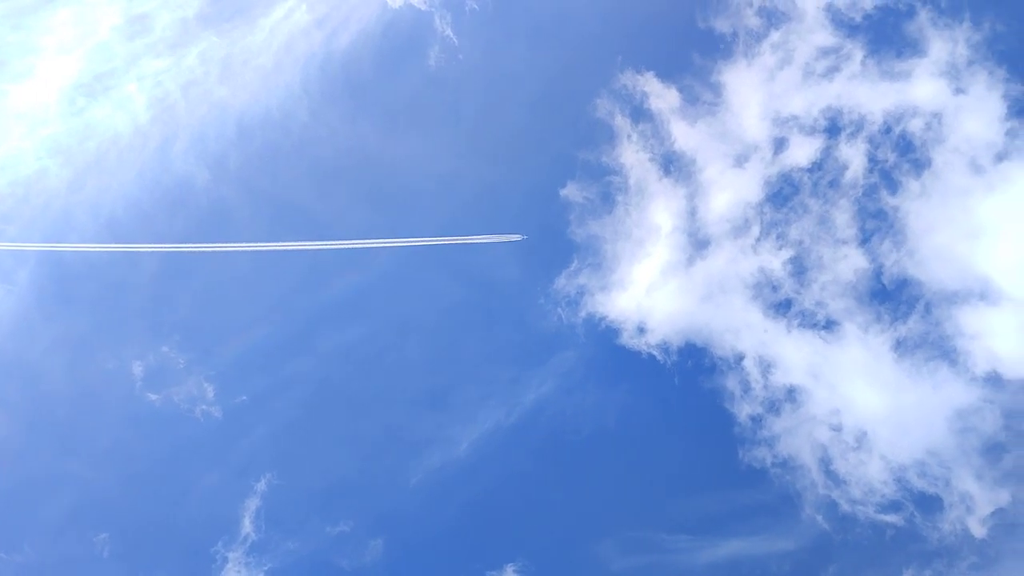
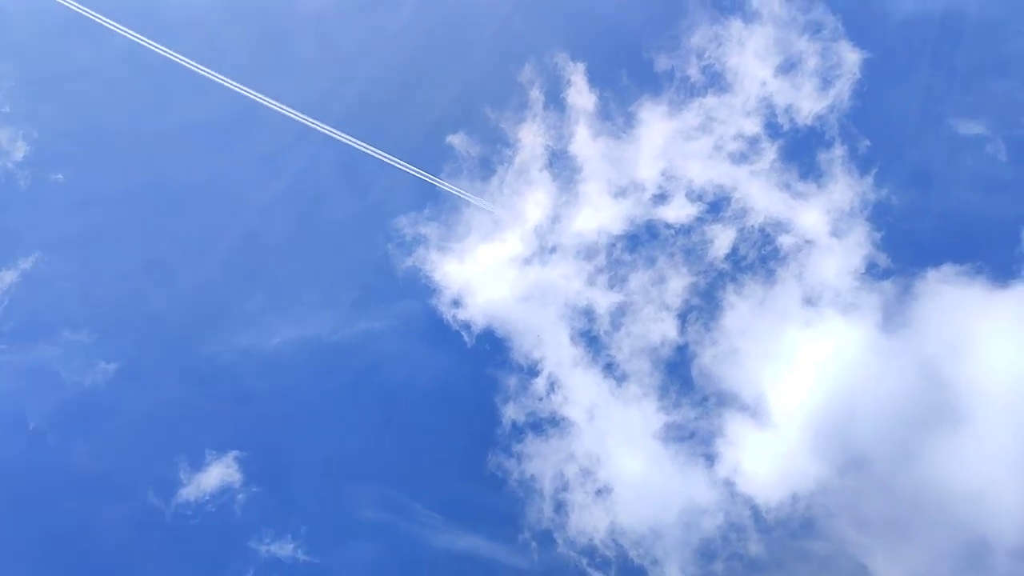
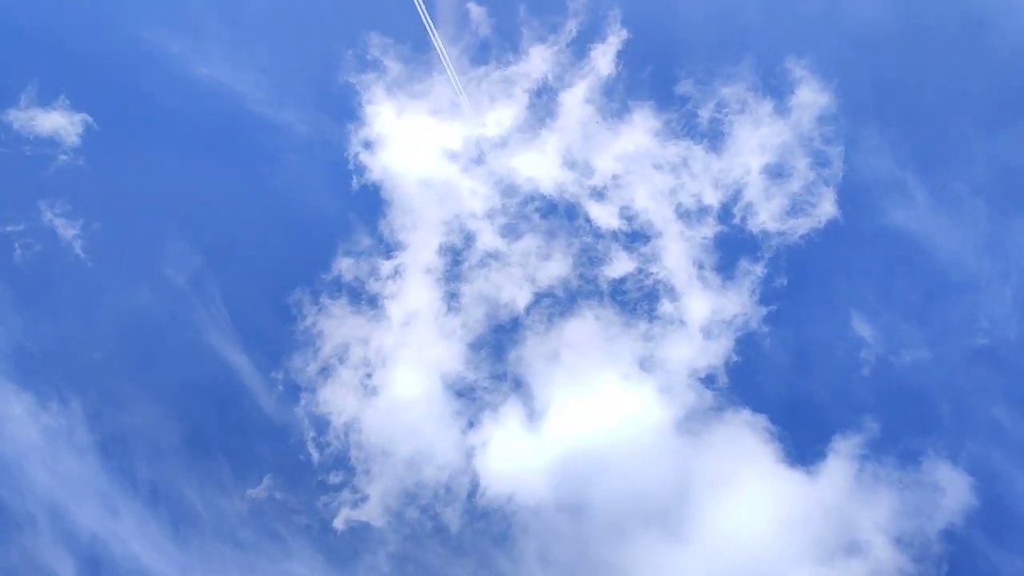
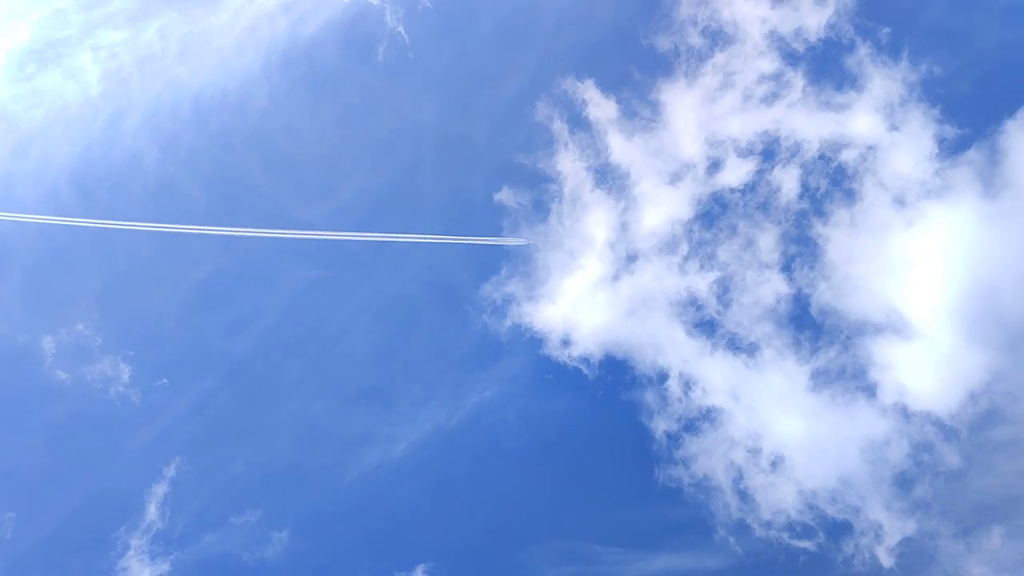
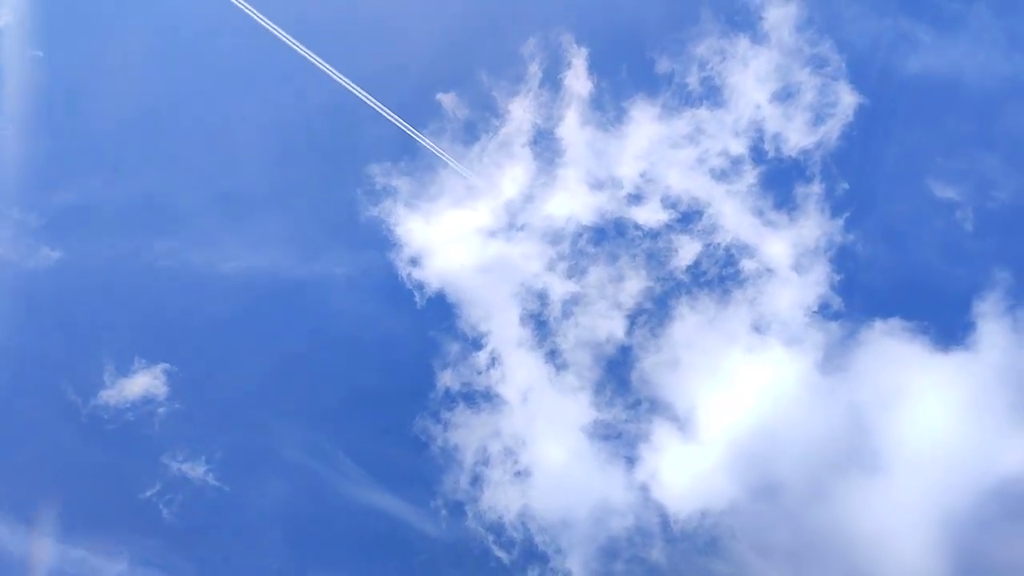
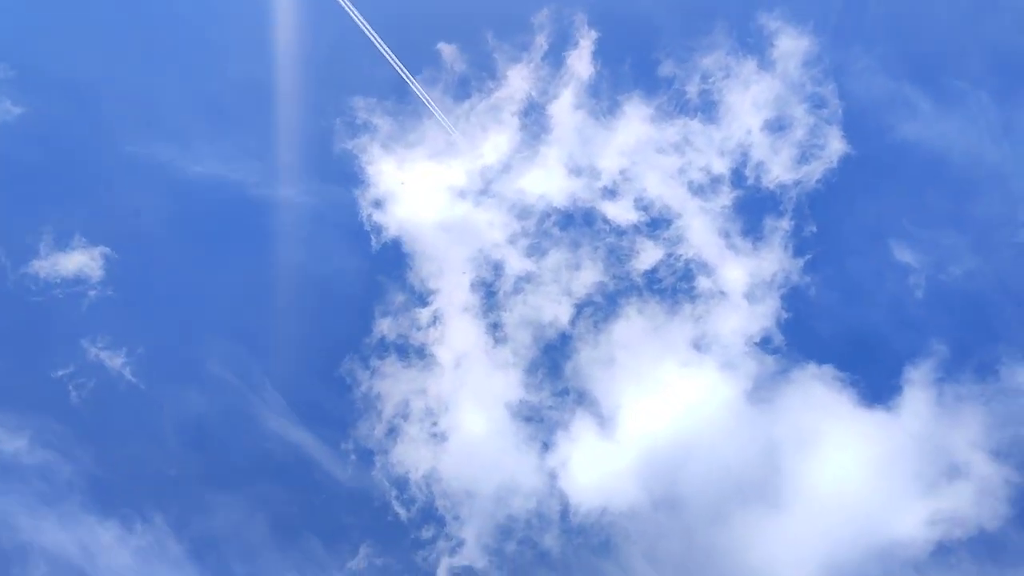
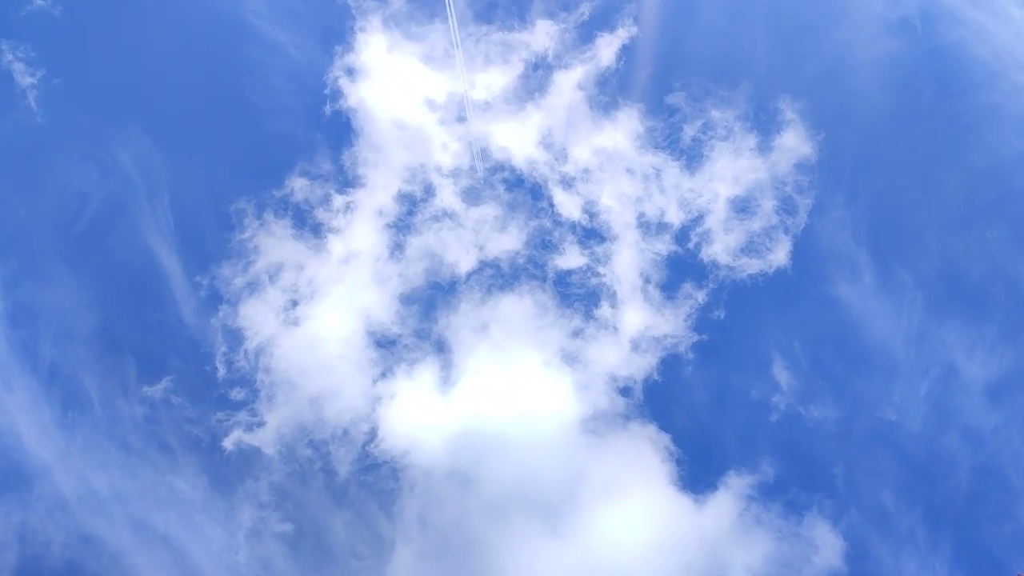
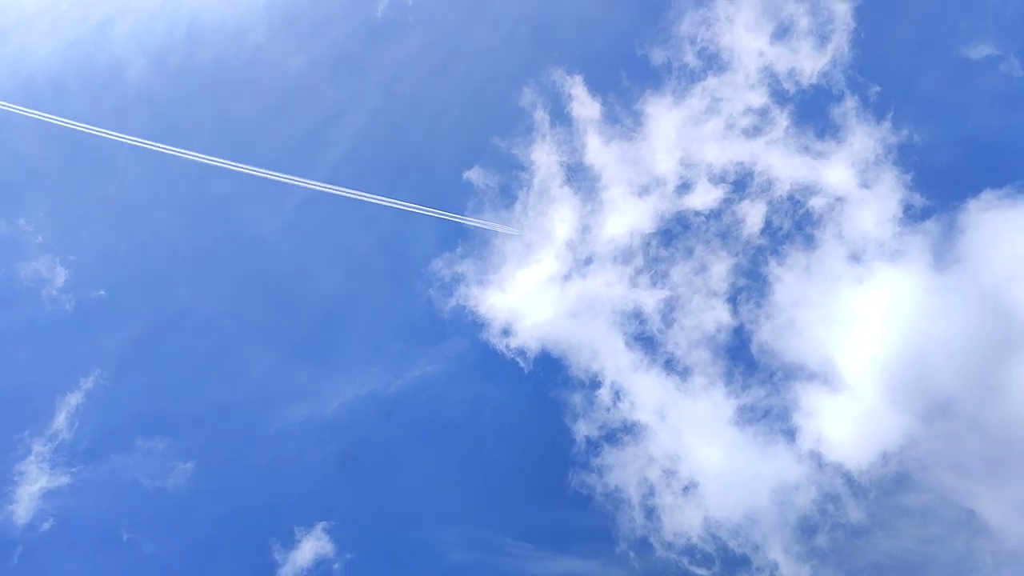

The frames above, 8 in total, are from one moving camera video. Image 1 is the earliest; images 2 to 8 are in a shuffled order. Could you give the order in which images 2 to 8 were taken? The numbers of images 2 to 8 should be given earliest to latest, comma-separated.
4, 8, 2, 5, 6, 3, 7
